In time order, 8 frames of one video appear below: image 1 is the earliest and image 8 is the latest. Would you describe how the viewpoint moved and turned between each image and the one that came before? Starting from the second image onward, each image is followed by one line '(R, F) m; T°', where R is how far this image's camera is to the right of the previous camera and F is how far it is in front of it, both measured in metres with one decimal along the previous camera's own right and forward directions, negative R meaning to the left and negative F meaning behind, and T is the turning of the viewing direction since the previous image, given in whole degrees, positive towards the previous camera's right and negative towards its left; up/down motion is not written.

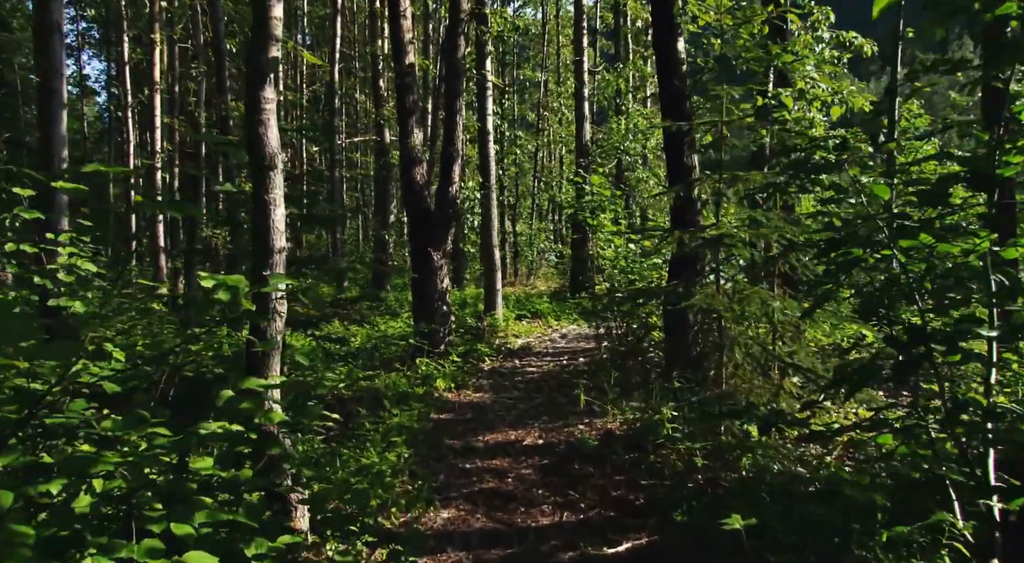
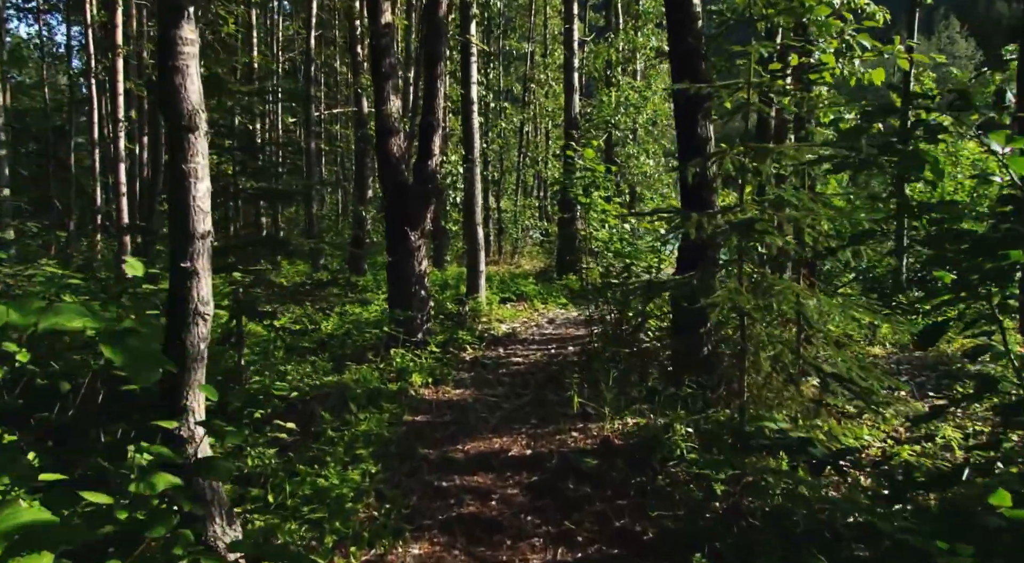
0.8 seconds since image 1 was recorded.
(0.0, +1.2) m; +1°
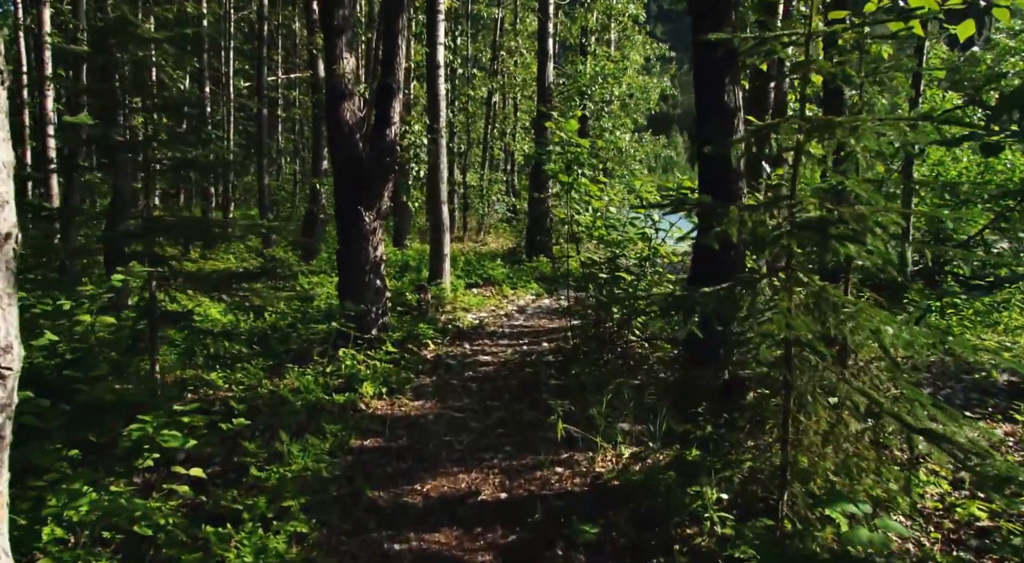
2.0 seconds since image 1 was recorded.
(-0.1, +1.6) m; +2°
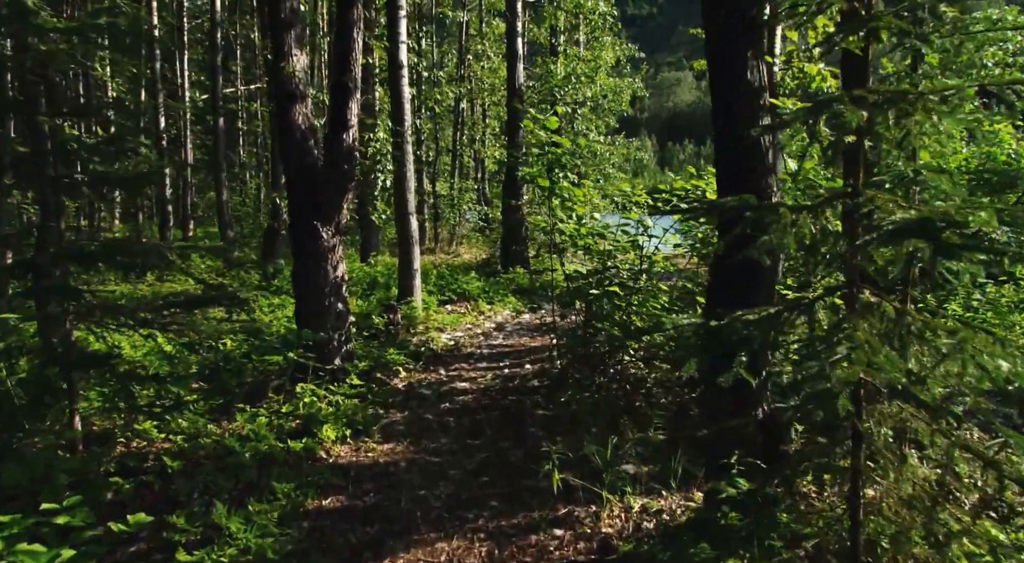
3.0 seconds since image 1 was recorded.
(0.0, +1.1) m; +2°
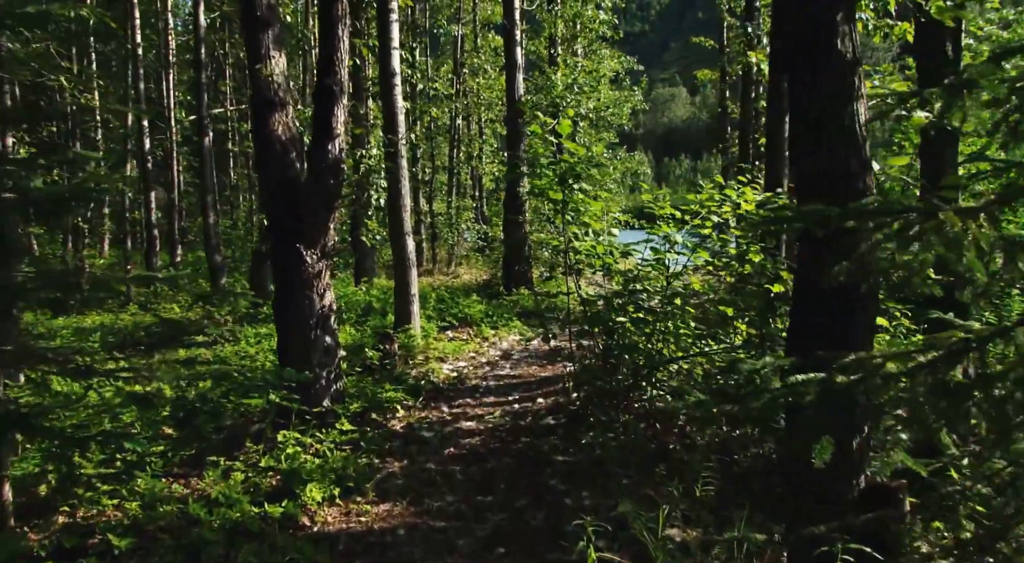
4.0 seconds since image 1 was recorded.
(-0.1, +1.1) m; 0°
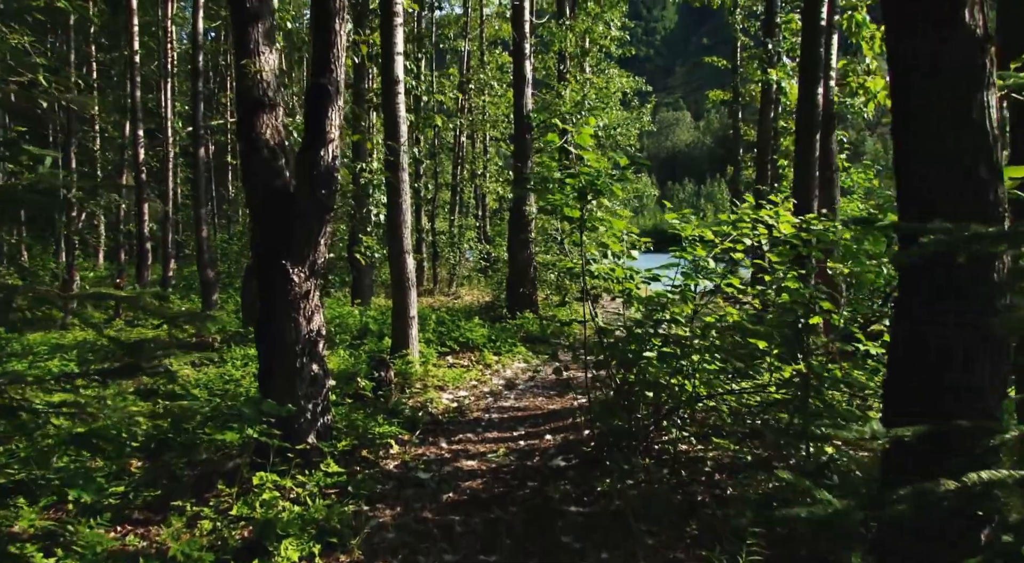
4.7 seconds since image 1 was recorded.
(-0.1, +0.9) m; 0°
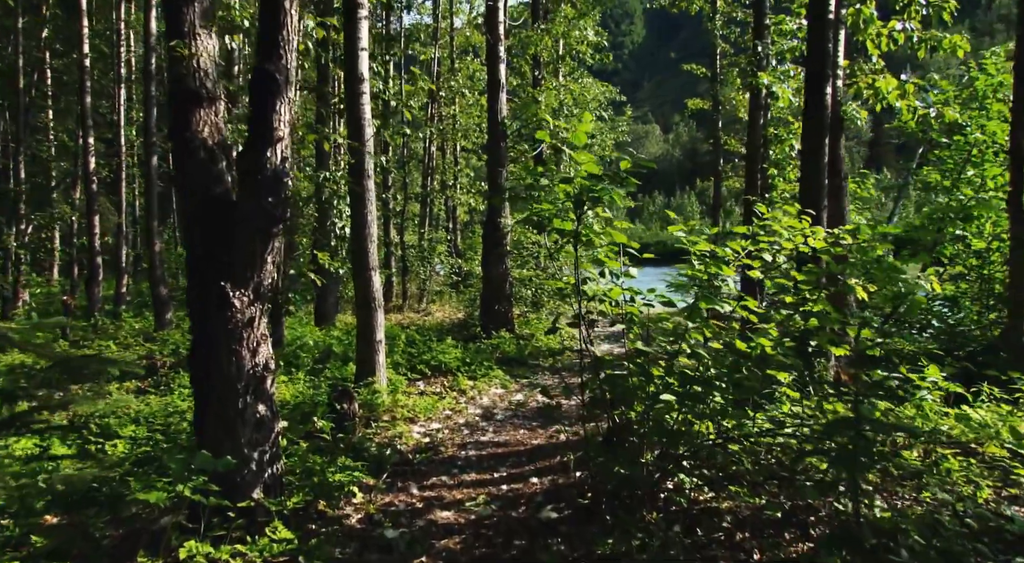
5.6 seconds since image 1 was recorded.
(-0.1, +1.2) m; +2°
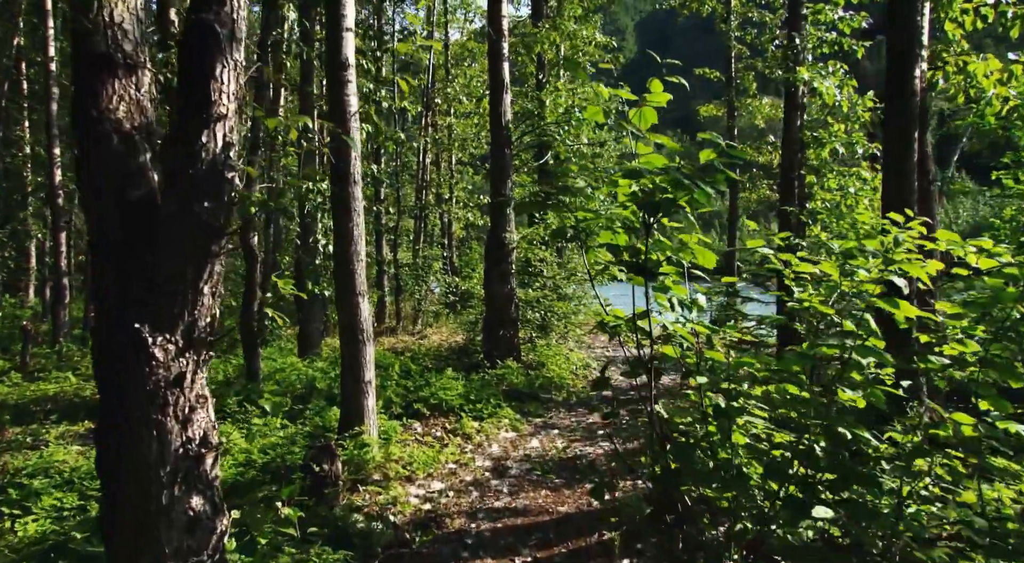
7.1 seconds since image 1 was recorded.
(-0.2, +1.9) m; 0°
